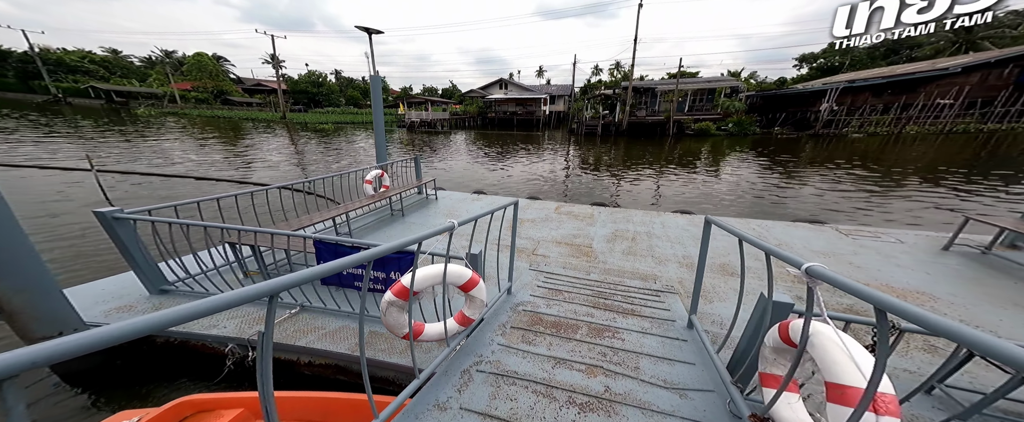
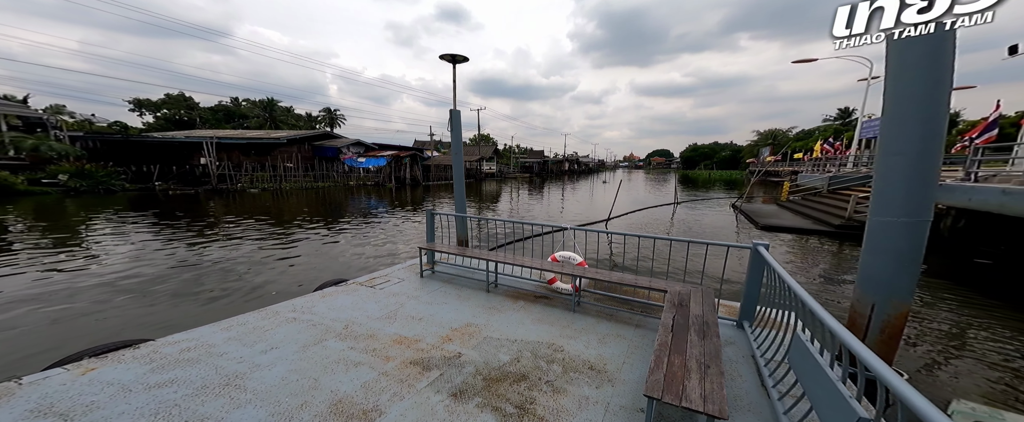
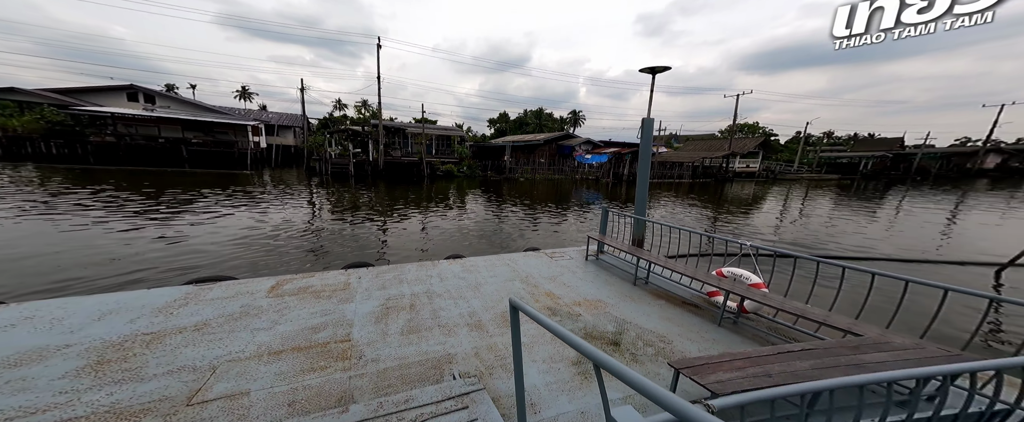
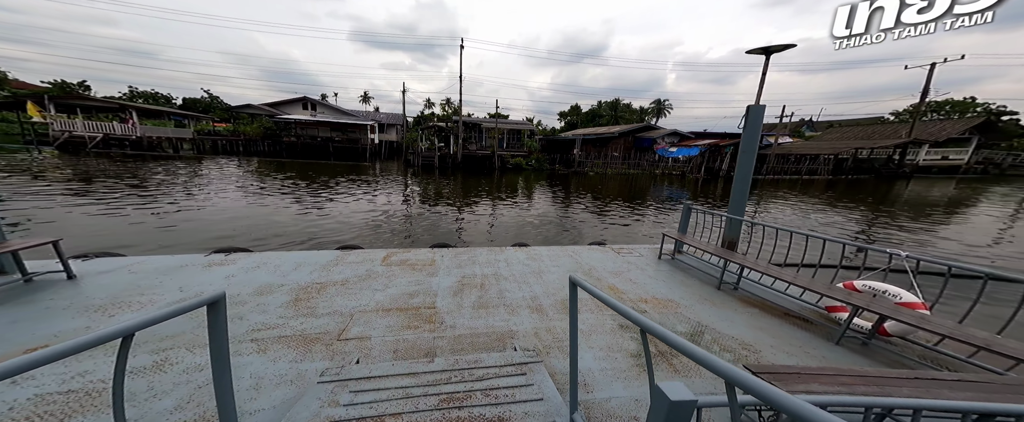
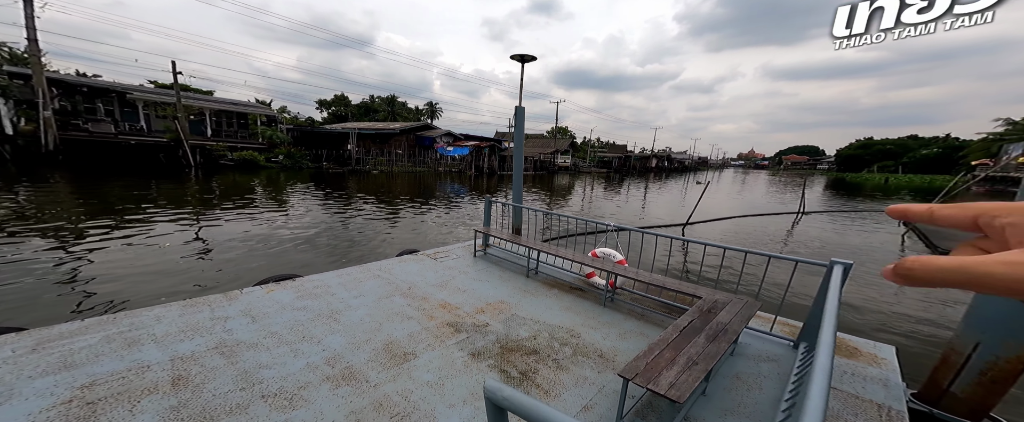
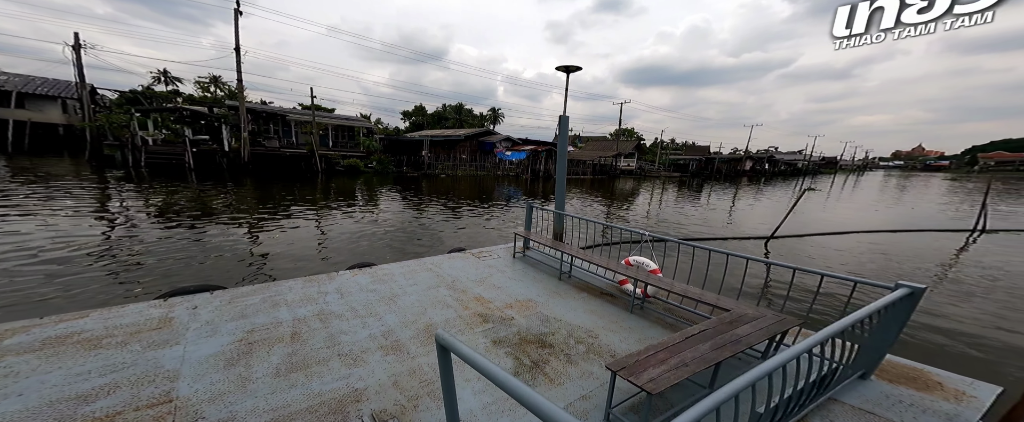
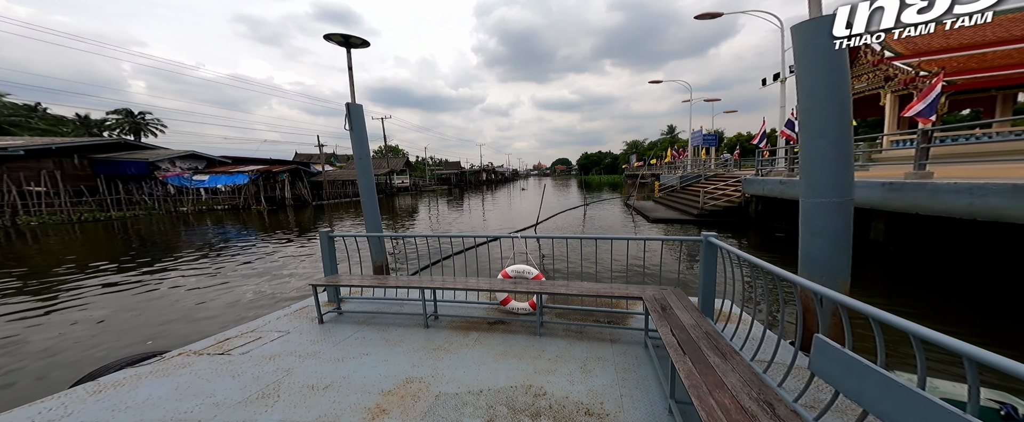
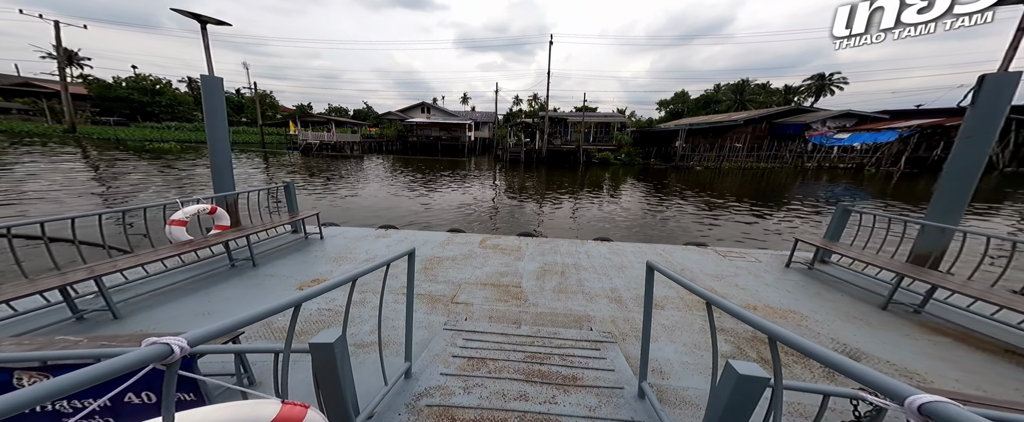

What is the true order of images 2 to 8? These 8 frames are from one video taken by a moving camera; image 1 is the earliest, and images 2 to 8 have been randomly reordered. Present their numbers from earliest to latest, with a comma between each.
8, 4, 3, 6, 5, 2, 7
